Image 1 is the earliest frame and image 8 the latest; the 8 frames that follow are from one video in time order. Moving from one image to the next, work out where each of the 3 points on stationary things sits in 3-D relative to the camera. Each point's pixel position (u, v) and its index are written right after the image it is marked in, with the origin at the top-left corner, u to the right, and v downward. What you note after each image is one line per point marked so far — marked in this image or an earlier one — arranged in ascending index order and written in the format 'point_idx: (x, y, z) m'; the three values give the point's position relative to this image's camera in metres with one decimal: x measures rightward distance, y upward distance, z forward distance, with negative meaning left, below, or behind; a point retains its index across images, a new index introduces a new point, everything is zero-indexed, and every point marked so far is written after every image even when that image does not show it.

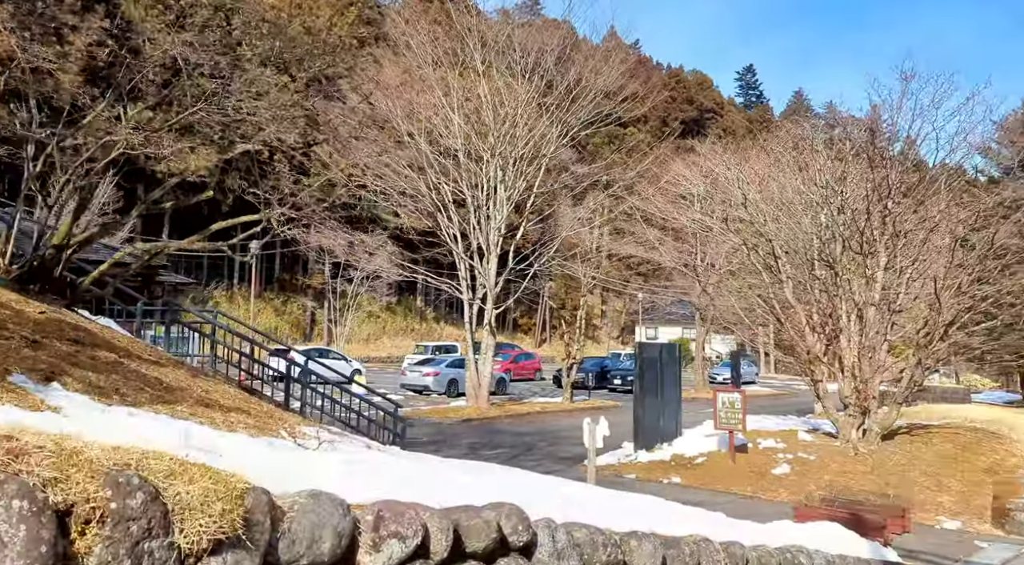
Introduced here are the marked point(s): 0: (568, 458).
0: (+0.8, -3.0, +13.2) m
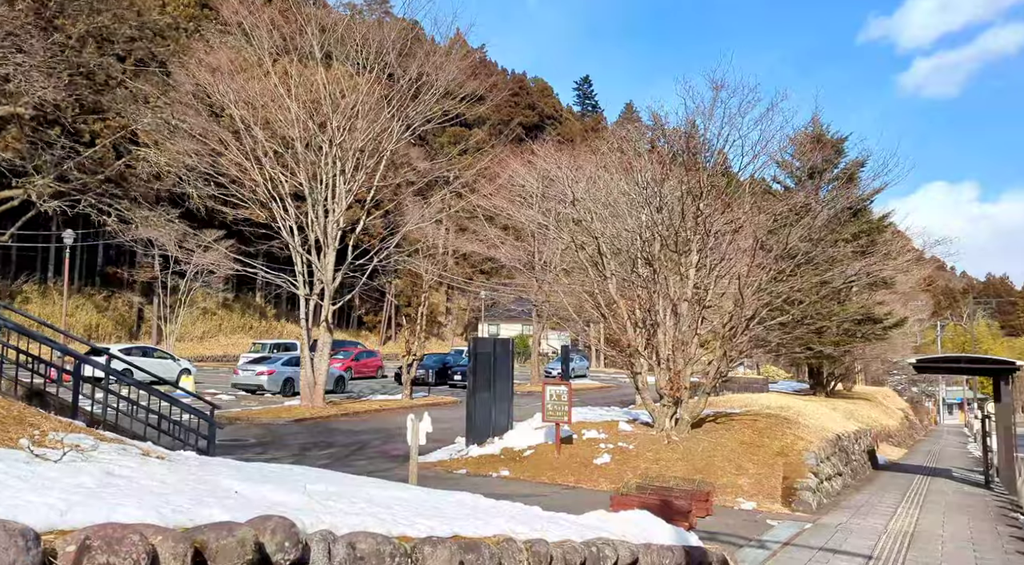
0: (-2.0, -2.9, +13.1) m
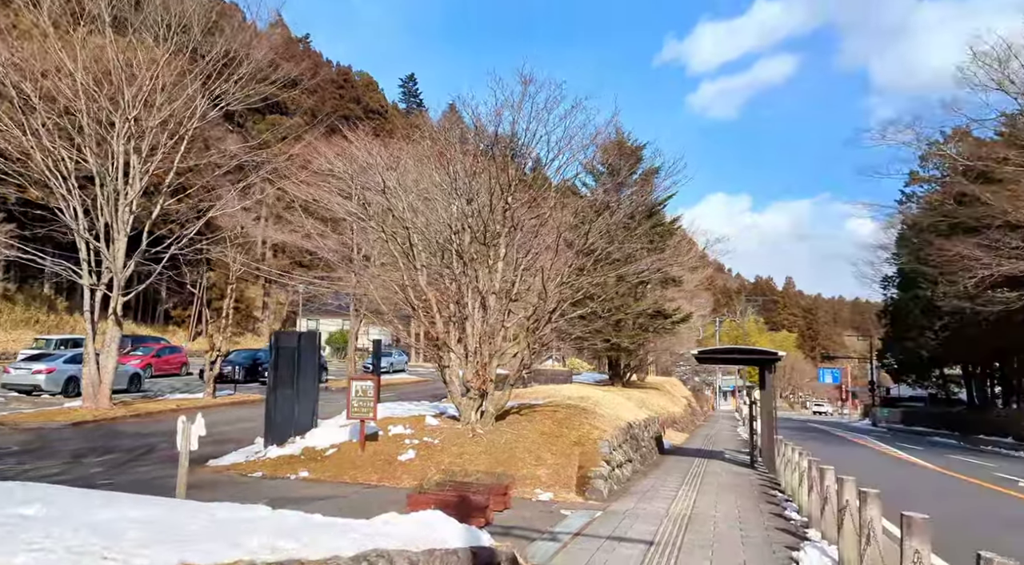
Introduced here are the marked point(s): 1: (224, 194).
0: (-5.0, -2.8, +12.2) m
1: (-7.3, +2.2, +19.8) m
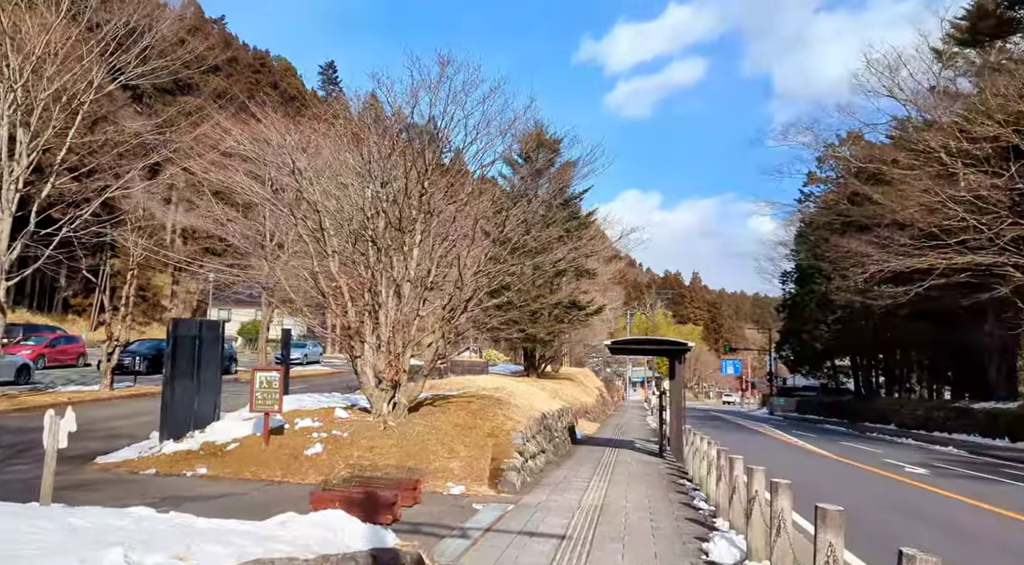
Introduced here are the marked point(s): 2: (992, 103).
0: (-6.3, -2.5, +11.5) m
1: (-9.3, +2.6, +18.8) m
2: (+11.9, +4.5, +19.5) m
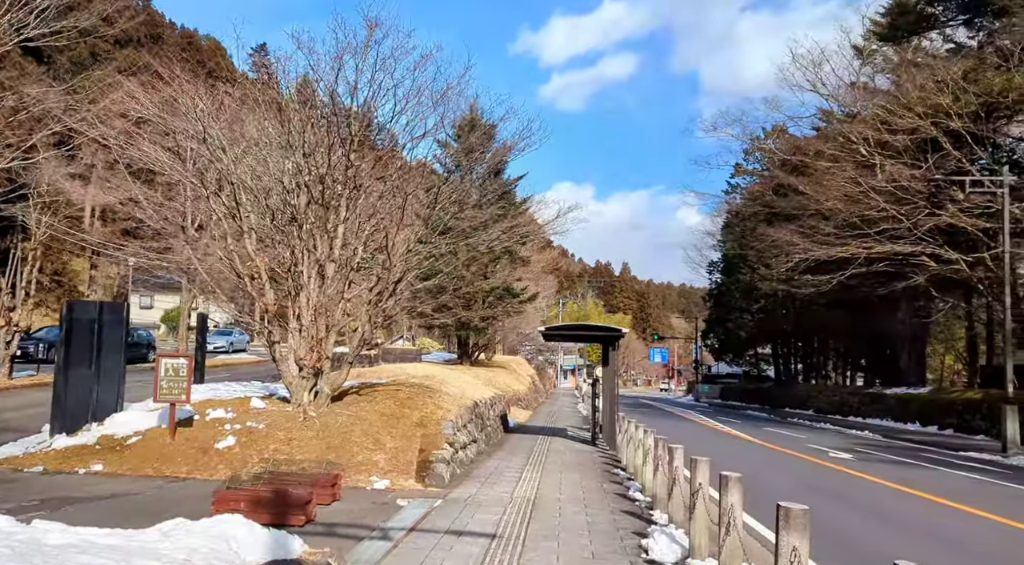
0: (-7.2, -2.3, +10.7) m
1: (-10.9, +3.0, +17.6) m
2: (+10.3, +4.8, +20.0) m
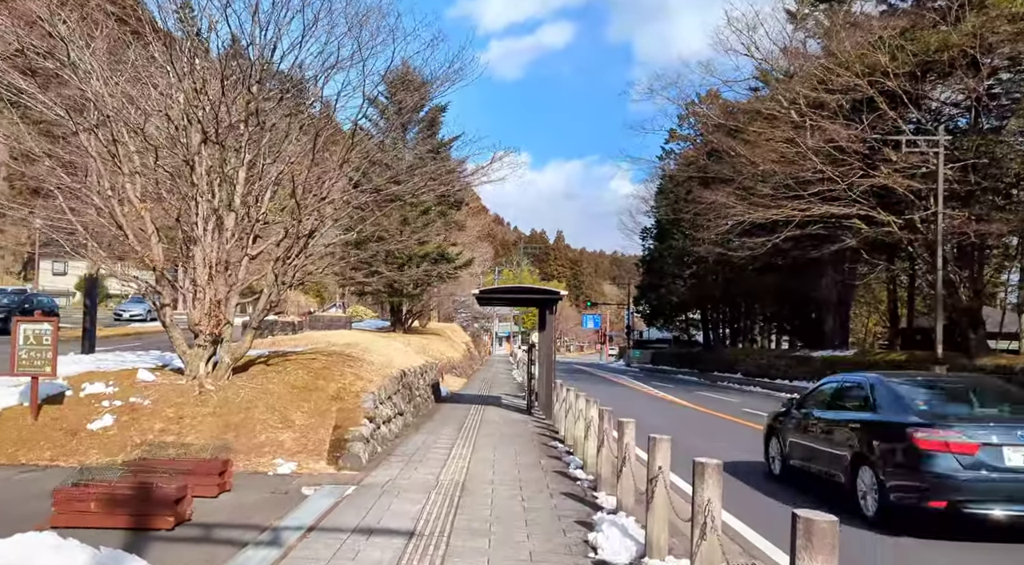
0: (-8.1, -1.8, +9.5) m
1: (-12.3, +3.7, +15.8) m
2: (+8.6, +5.7, +20.0) m
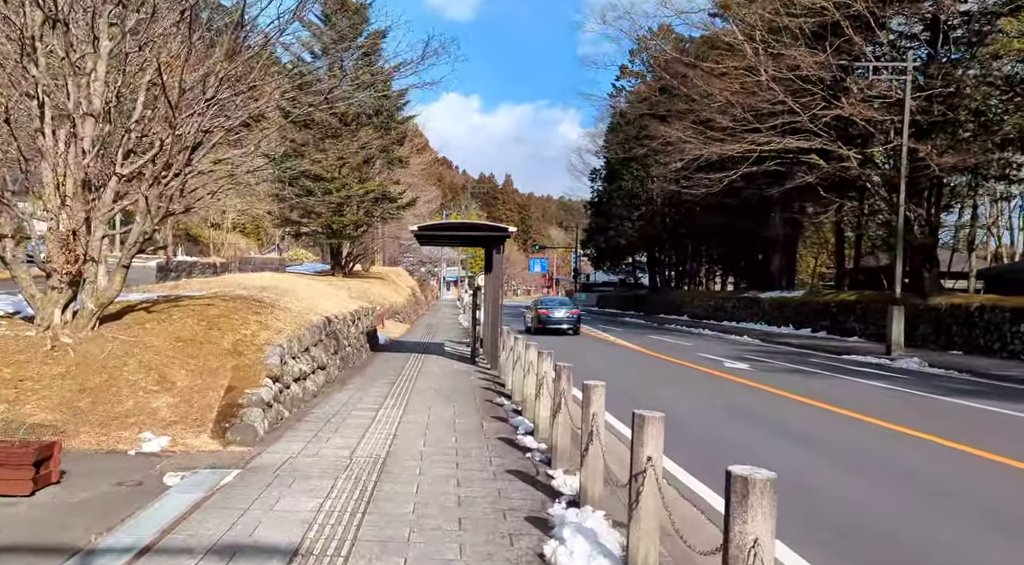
0: (-8.7, -1.1, +8.1) m
1: (-13.3, +4.8, +13.8) m
2: (+7.2, +7.2, +19.1) m
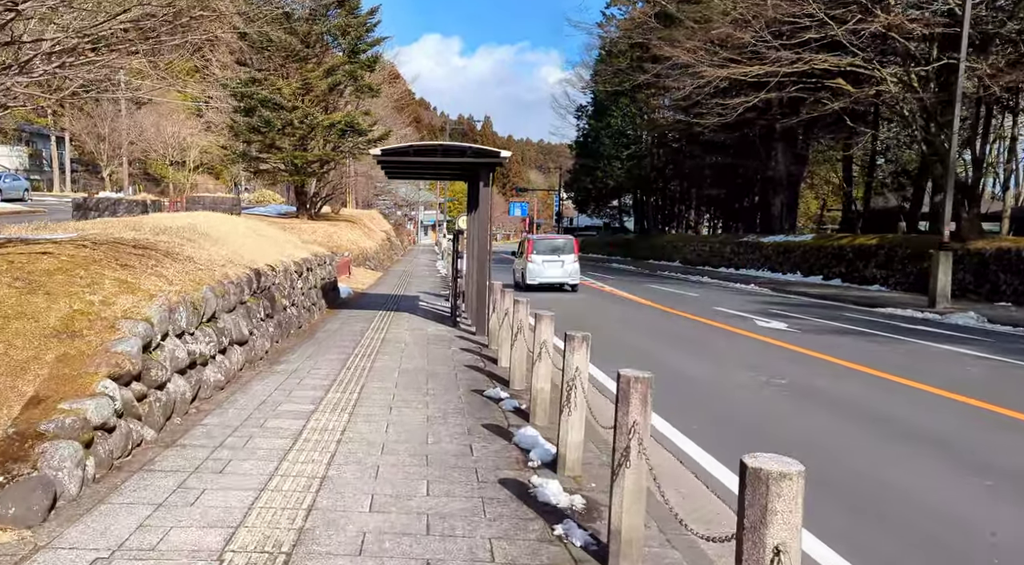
0: (-8.8, -0.6, +6.3) m
1: (-13.5, +5.7, +11.4) m
2: (+6.9, +8.4, +17.1) m
